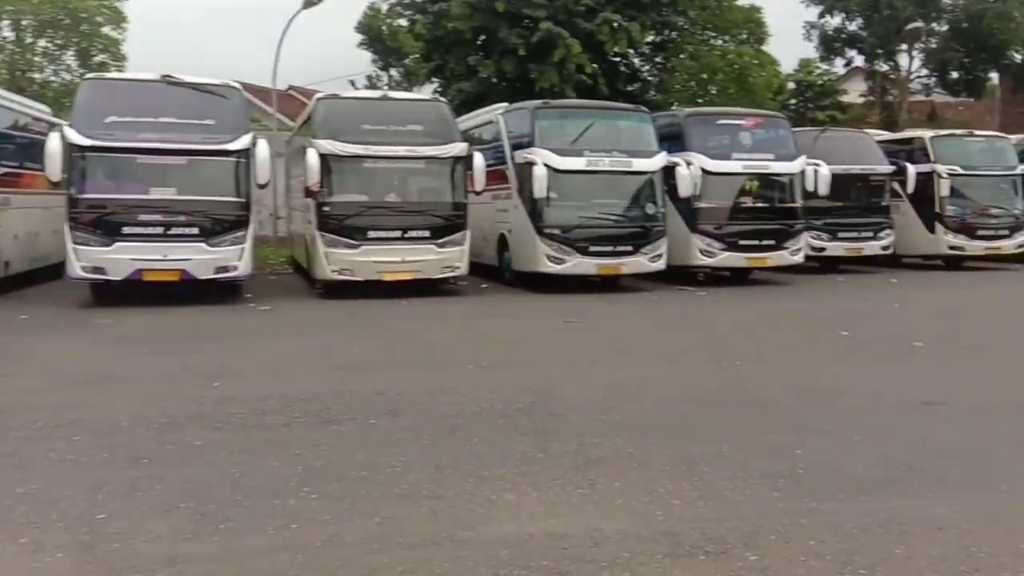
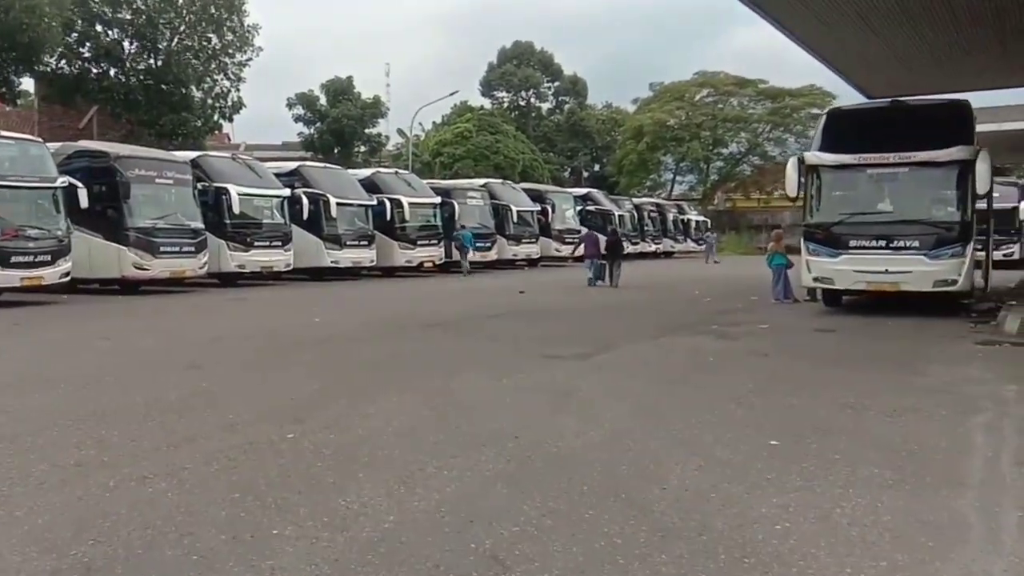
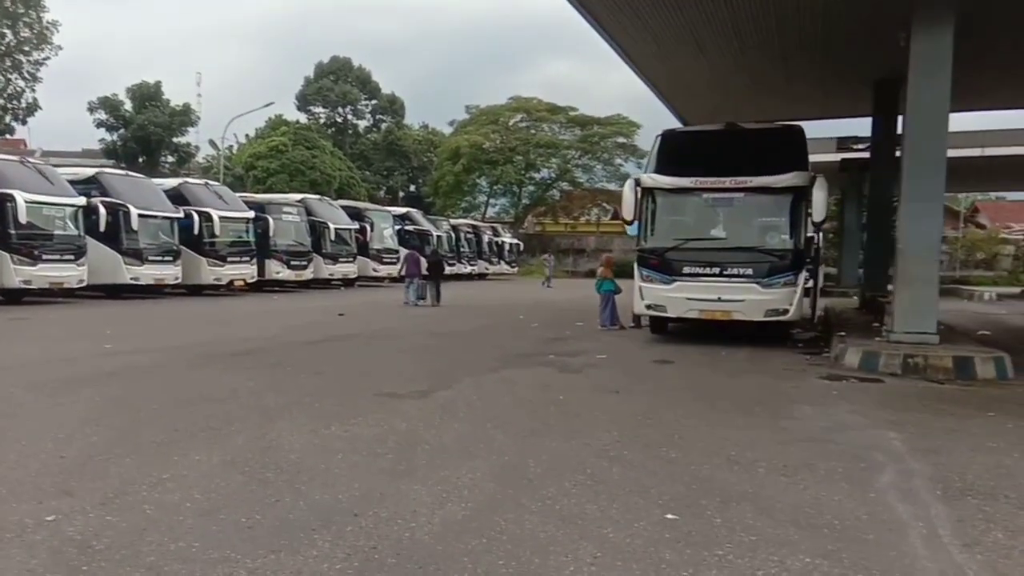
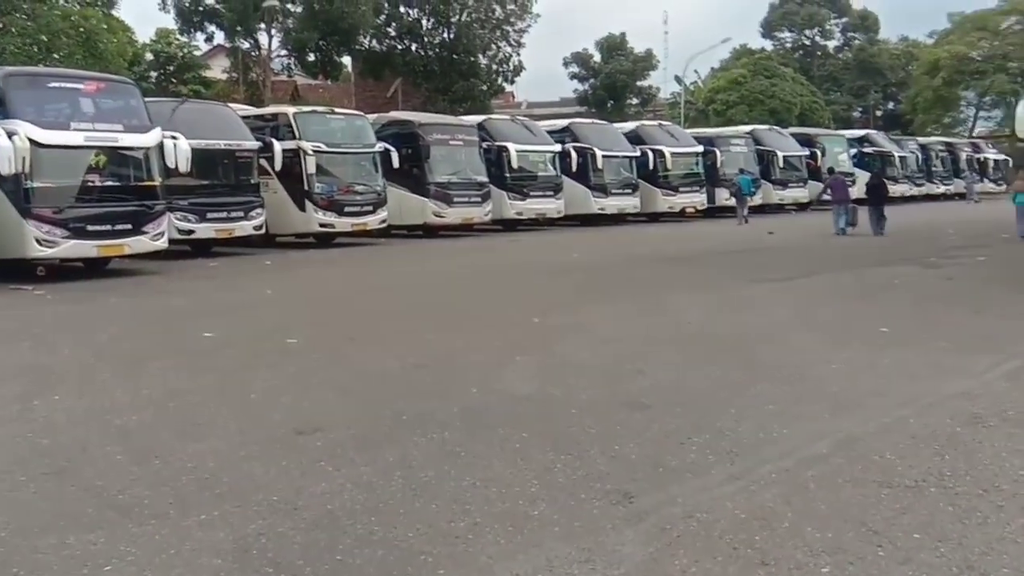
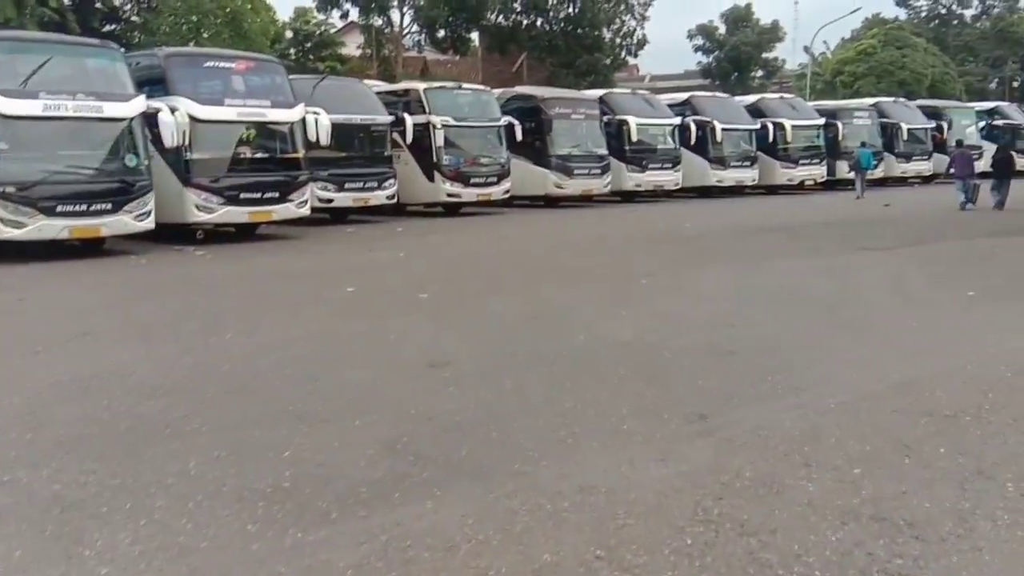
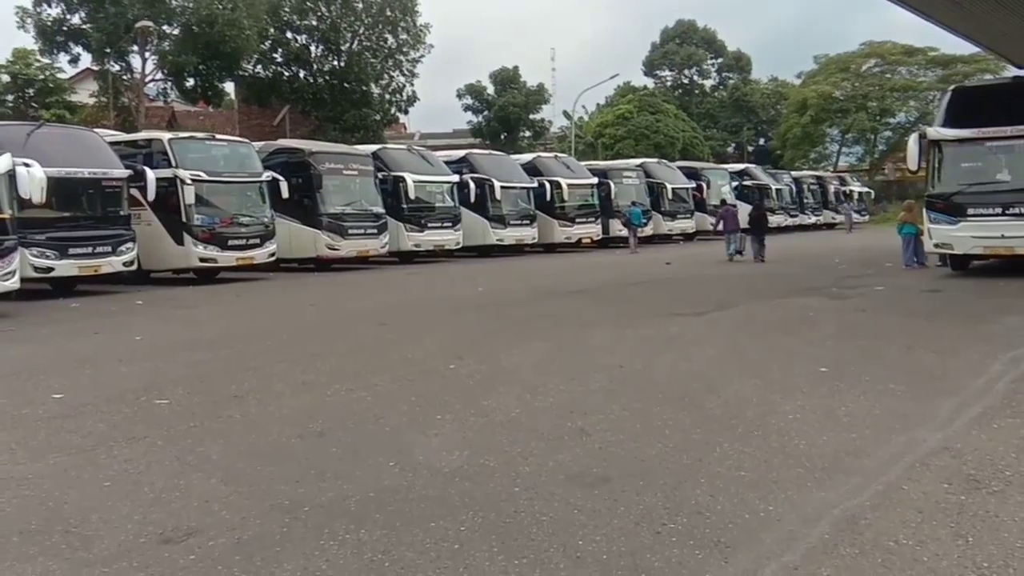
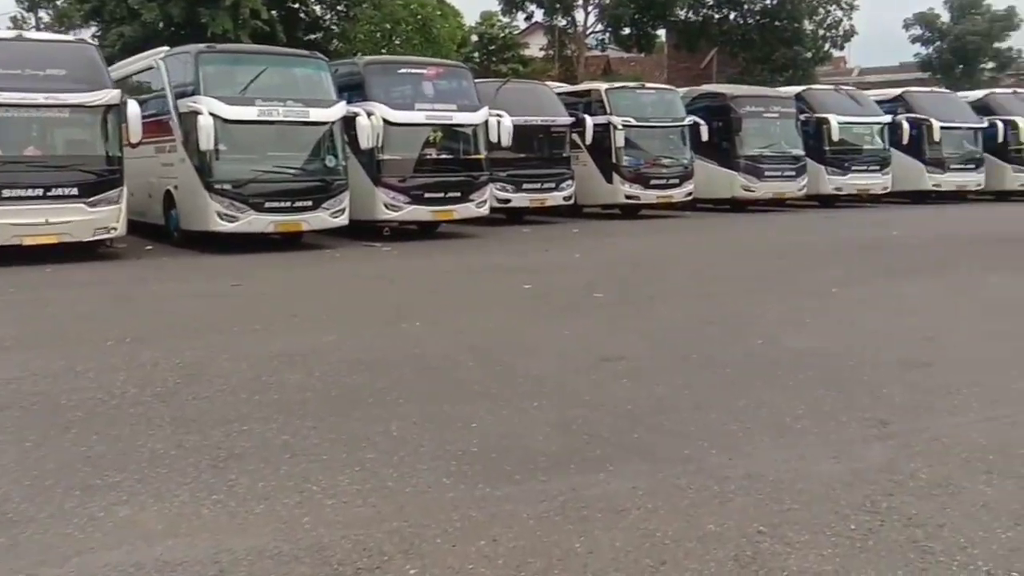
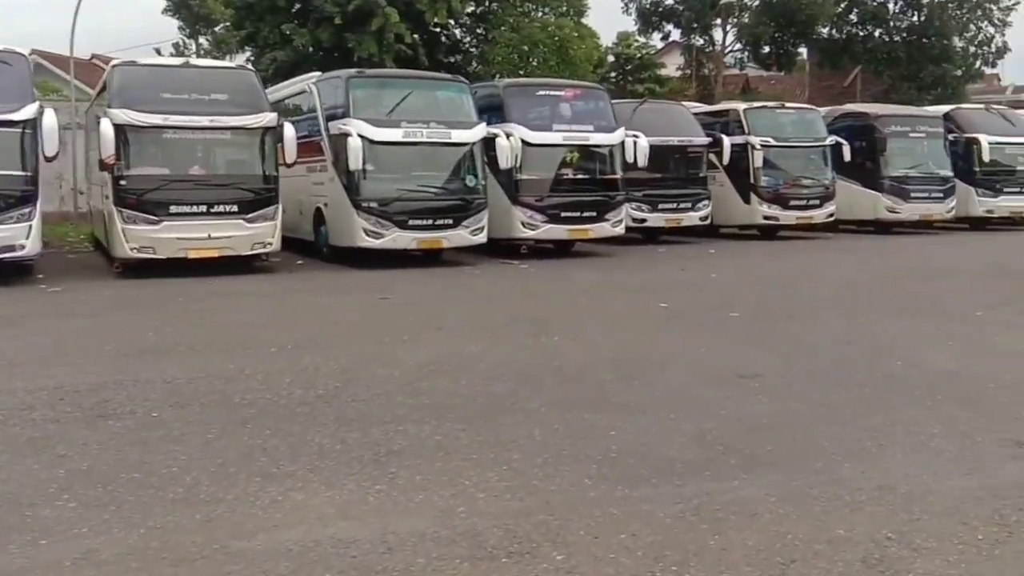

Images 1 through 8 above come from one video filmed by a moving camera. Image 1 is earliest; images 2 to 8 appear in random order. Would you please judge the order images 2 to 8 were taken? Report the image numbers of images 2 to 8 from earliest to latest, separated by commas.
8, 7, 5, 4, 6, 2, 3
